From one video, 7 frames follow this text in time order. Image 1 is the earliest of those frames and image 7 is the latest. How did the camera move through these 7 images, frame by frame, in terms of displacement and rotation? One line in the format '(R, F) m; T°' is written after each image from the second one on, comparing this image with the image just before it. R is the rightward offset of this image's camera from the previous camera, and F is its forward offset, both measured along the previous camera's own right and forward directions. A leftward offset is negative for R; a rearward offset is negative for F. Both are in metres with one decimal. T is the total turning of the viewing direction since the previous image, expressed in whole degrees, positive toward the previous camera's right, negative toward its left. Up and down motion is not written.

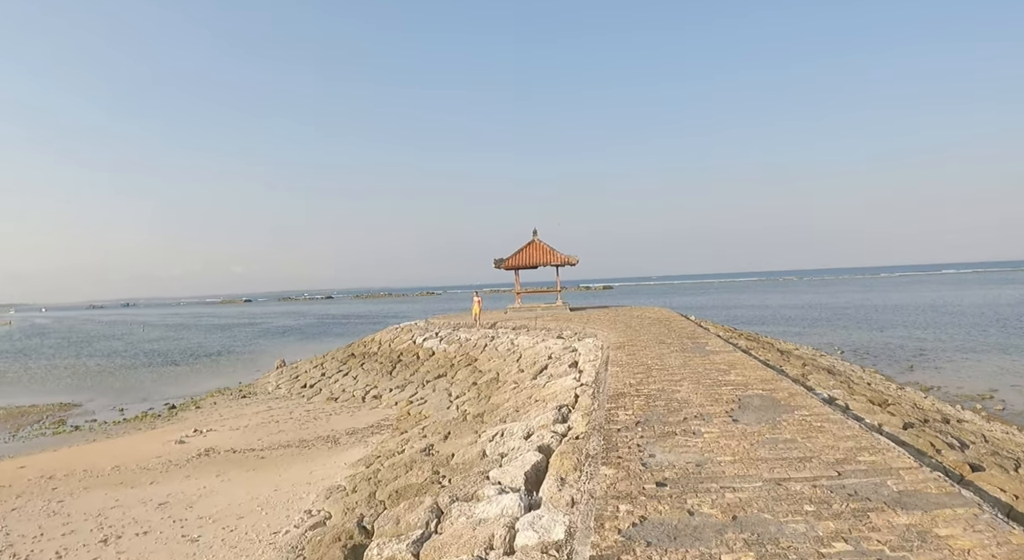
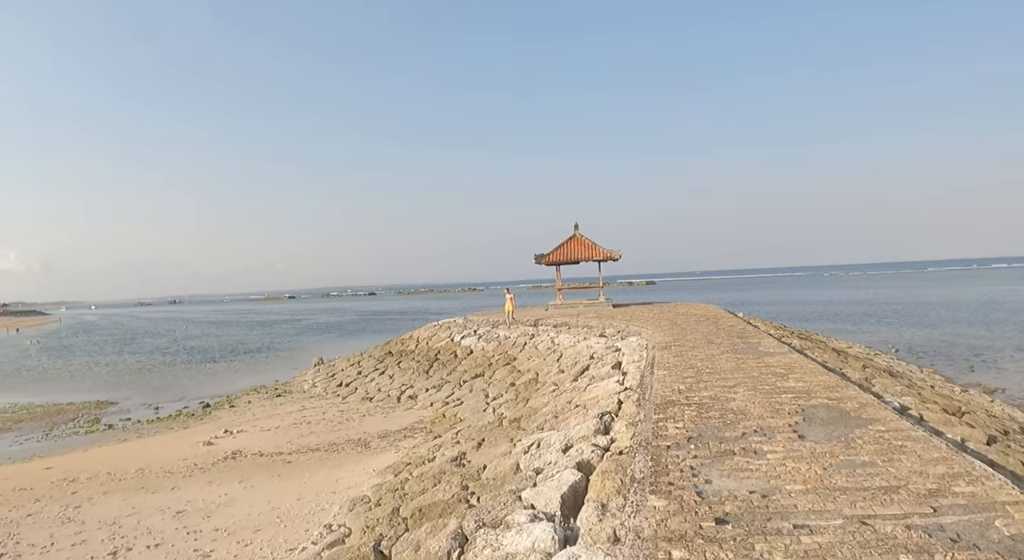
(0.0, +0.6) m; -3°
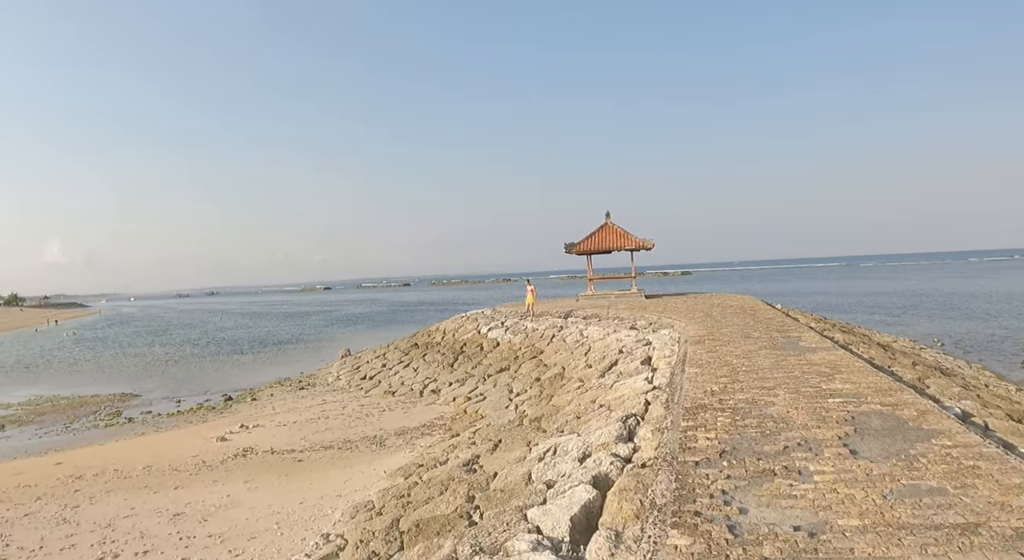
(+0.2, +0.6) m; -3°
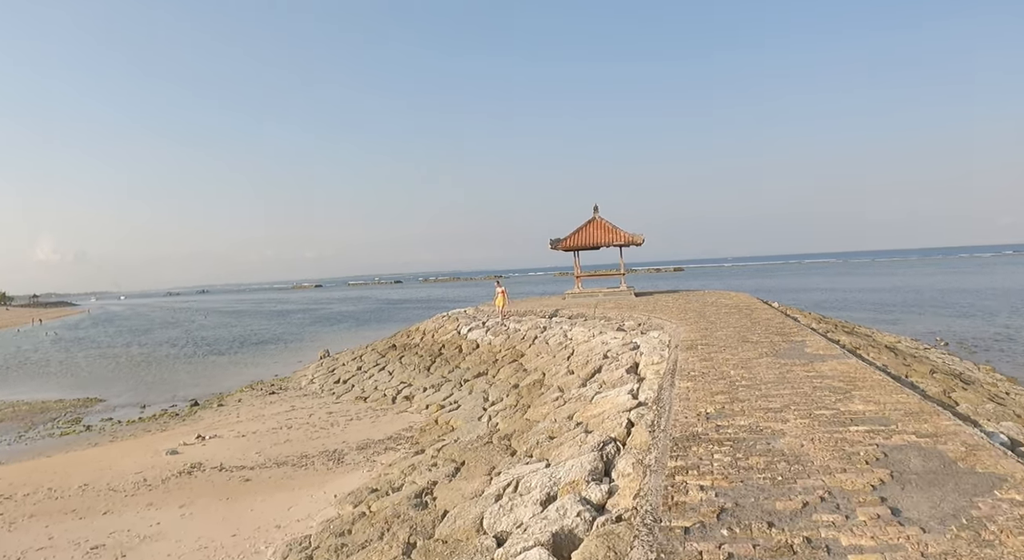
(+0.4, +1.1) m; 0°
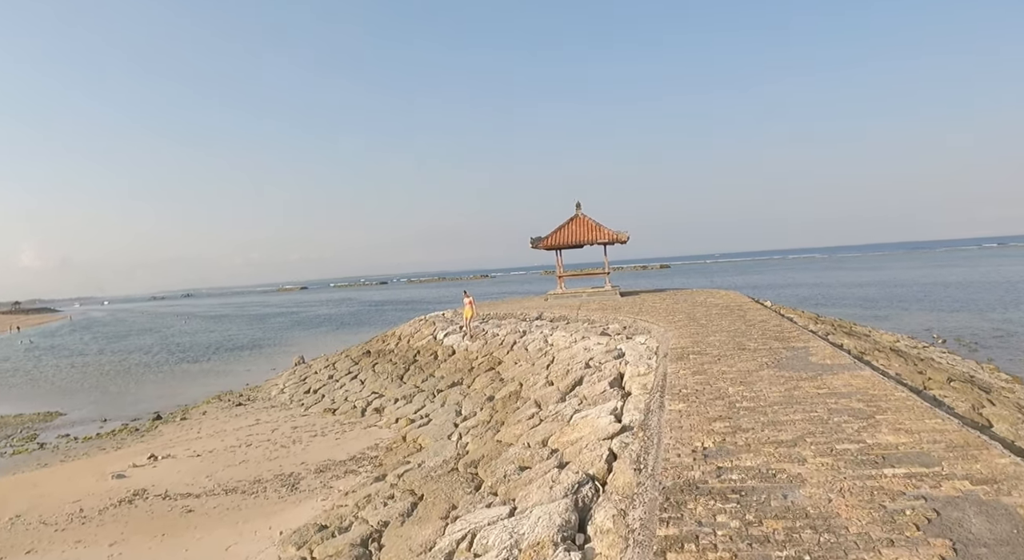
(+0.3, +1.0) m; +1°
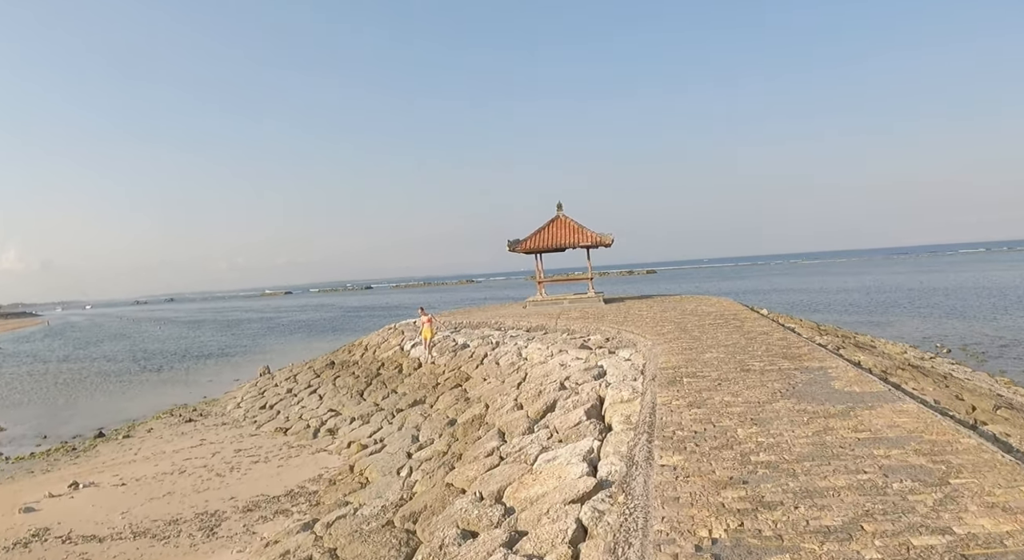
(+0.4, +1.4) m; +1°
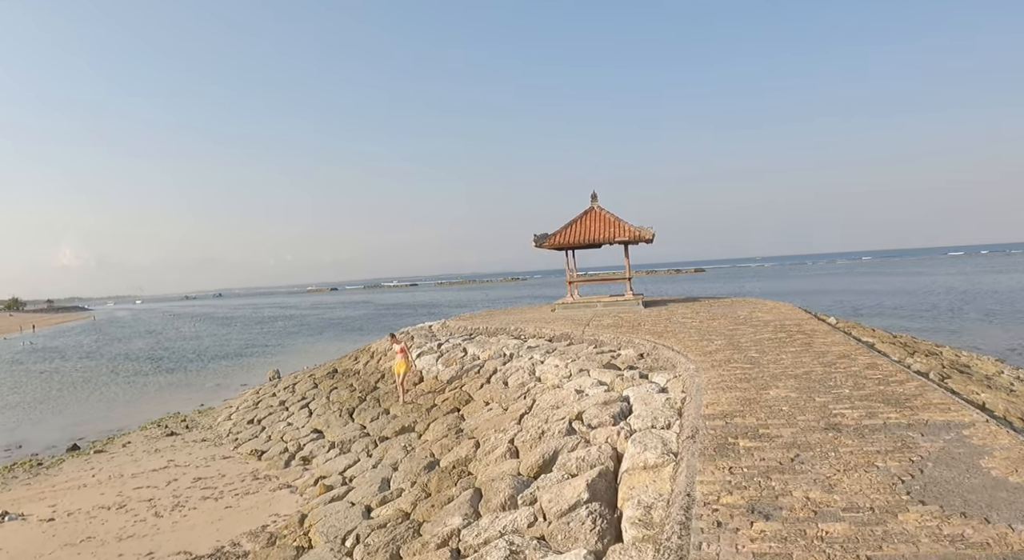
(+0.6, +2.2) m; -4°
